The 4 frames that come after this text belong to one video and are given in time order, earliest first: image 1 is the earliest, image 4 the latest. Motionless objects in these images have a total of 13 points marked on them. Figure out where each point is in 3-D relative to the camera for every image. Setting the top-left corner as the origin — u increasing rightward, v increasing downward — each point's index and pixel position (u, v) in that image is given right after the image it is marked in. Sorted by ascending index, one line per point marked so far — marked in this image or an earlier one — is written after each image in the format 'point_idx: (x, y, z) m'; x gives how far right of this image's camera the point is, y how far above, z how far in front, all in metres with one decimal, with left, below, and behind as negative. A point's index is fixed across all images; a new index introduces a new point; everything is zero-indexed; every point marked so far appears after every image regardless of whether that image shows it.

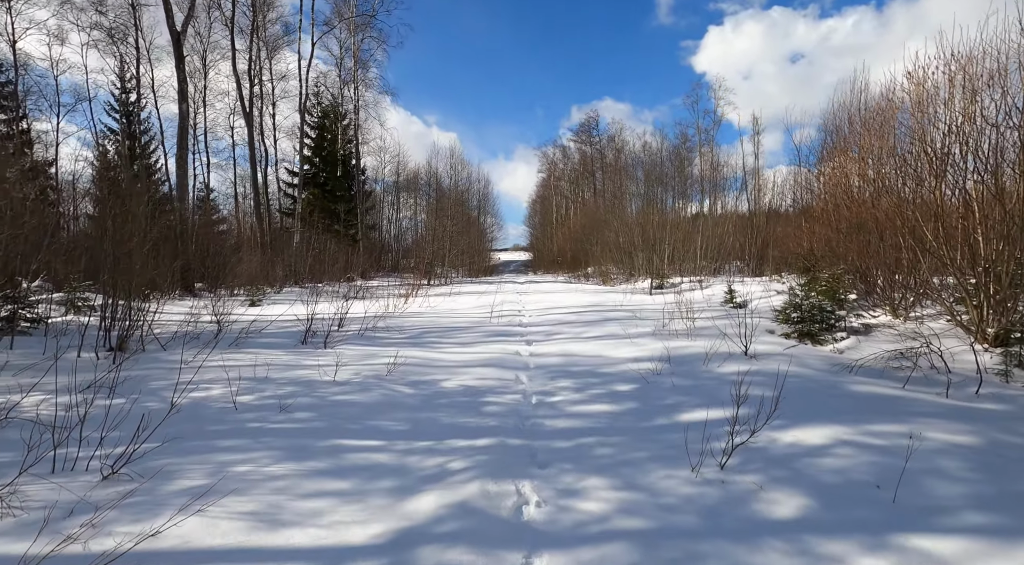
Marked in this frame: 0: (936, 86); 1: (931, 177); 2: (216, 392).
0: (+4.8, +2.2, +7.6) m
1: (+4.7, +1.2, +7.5) m
2: (-2.3, -0.8, +5.1) m
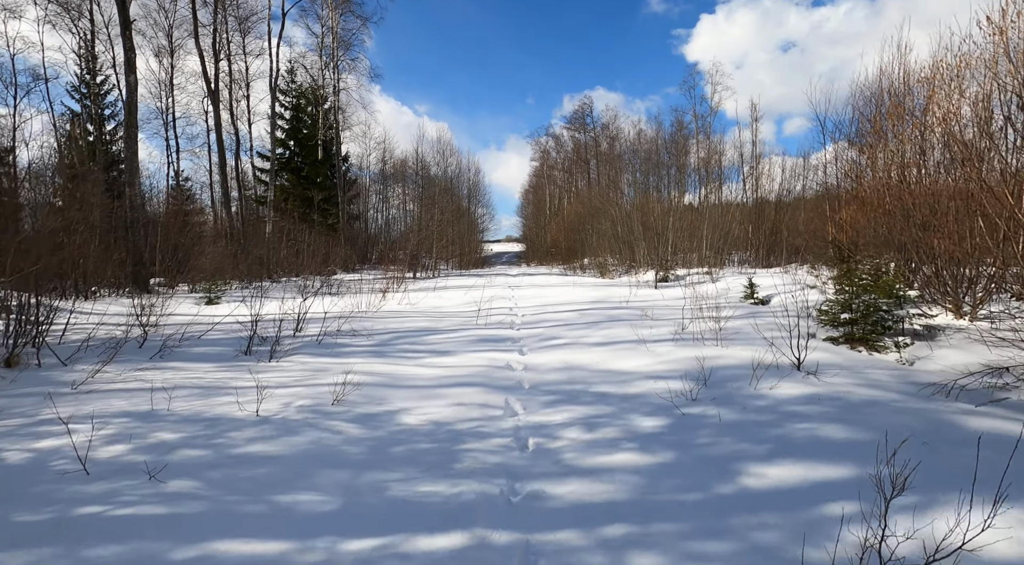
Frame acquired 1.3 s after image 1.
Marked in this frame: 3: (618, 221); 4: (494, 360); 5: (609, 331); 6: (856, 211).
0: (+4.7, +2.3, +6.1) m
1: (+4.6, +1.3, +6.1) m
2: (-2.3, -0.8, +3.6) m
3: (+3.0, +1.8, +19.2) m
4: (-0.2, -0.7, +6.2) m
5: (+1.1, -0.5, +7.4) m
6: (+4.6, +1.0, +8.9) m
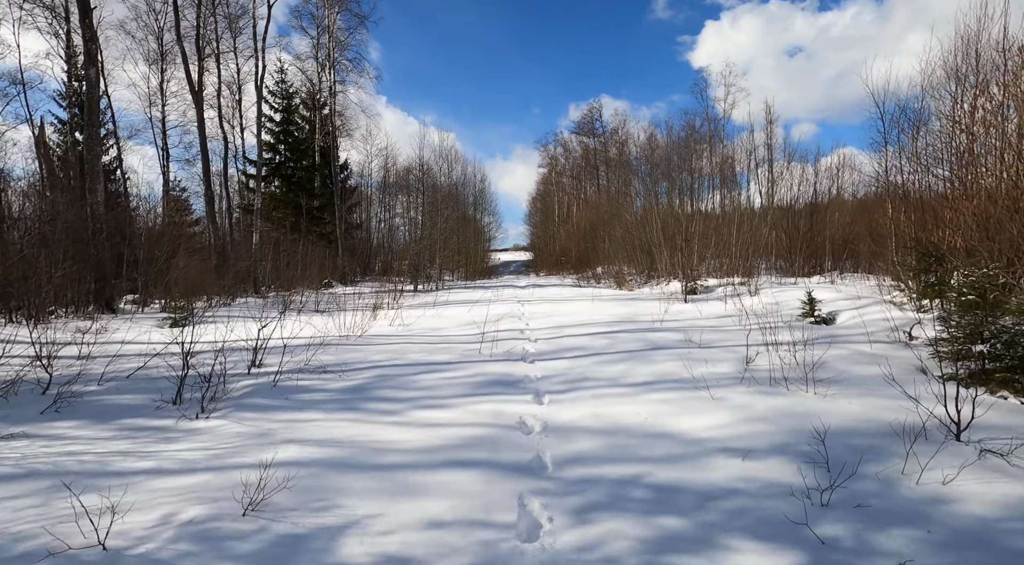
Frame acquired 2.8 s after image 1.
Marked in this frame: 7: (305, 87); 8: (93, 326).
0: (+4.8, +2.2, +4.4) m
1: (+4.7, +1.1, +4.3) m
2: (-2.3, -1.0, +1.9) m
3: (+3.3, +1.5, +17.4) m
4: (-0.1, -0.9, +4.5) m
5: (+1.2, -0.7, +5.7) m
6: (+4.7, +0.8, +7.2) m
7: (-6.2, +5.8, +19.7) m
8: (-5.2, -0.6, +8.4) m
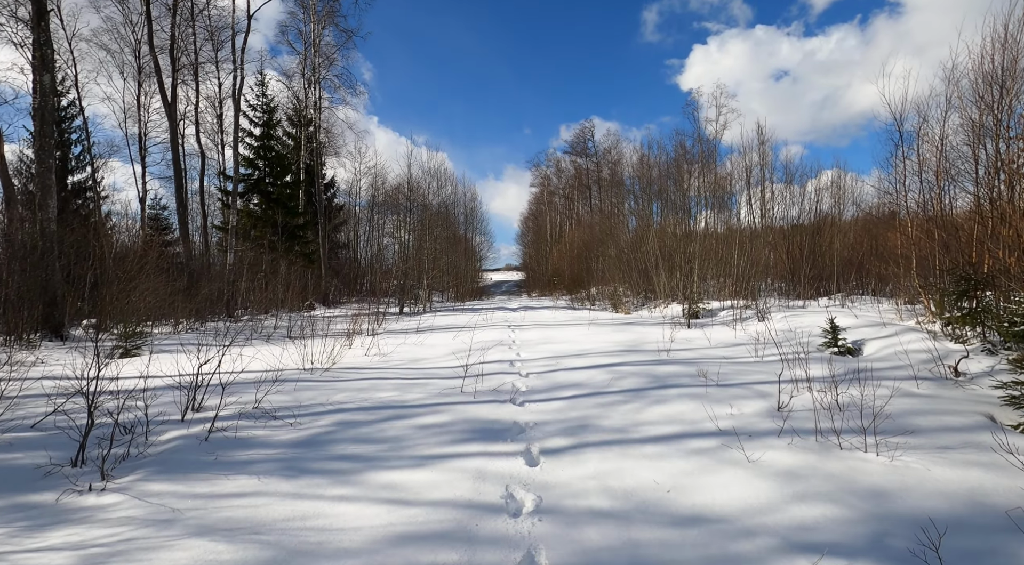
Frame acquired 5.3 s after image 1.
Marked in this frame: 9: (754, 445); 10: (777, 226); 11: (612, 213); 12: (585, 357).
0: (+4.7, +2.0, +3.5) m
1: (+4.6, +1.0, +3.5) m
2: (-2.3, -1.1, +0.9) m
3: (+3.0, +0.9, +16.6) m
4: (-0.2, -1.1, +3.5) m
5: (+1.1, -0.9, +4.8) m
6: (+4.6, +0.6, +6.3) m
7: (-6.5, +5.2, +18.8) m
8: (-5.4, -0.9, +7.3) m
9: (+1.4, -0.9, +3.8) m
10: (+6.3, +1.3, +16.0) m
11: (+2.9, +2.0, +19.3) m
12: (+0.8, -0.8, +7.0) m
